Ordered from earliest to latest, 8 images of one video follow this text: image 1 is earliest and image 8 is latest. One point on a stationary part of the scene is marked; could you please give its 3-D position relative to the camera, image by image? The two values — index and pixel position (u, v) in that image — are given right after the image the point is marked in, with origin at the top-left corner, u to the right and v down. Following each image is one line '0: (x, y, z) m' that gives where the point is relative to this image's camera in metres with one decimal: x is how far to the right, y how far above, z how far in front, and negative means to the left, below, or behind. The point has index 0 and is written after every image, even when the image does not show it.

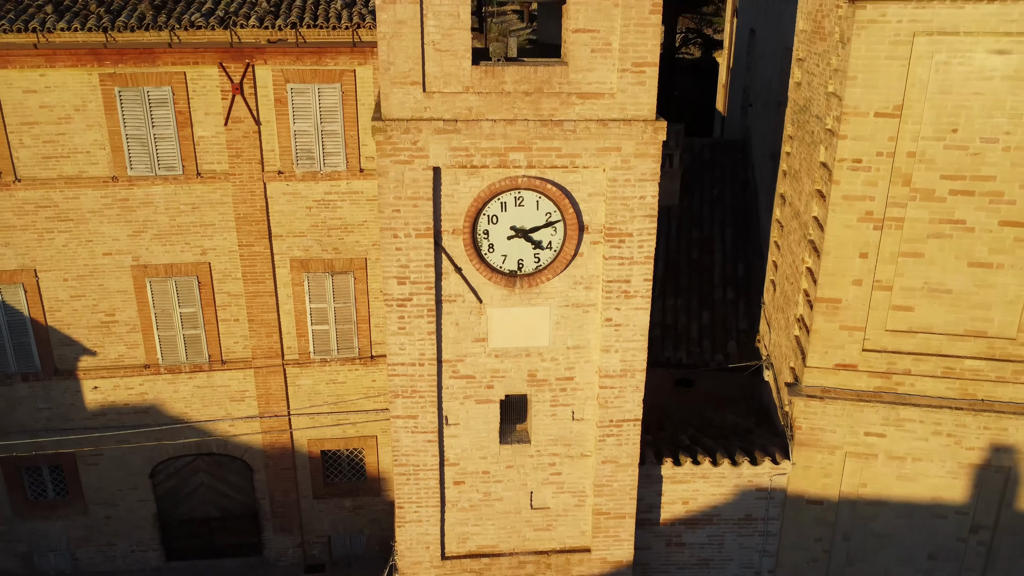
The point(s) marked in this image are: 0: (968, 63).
0: (+3.7, +1.8, +6.6) m
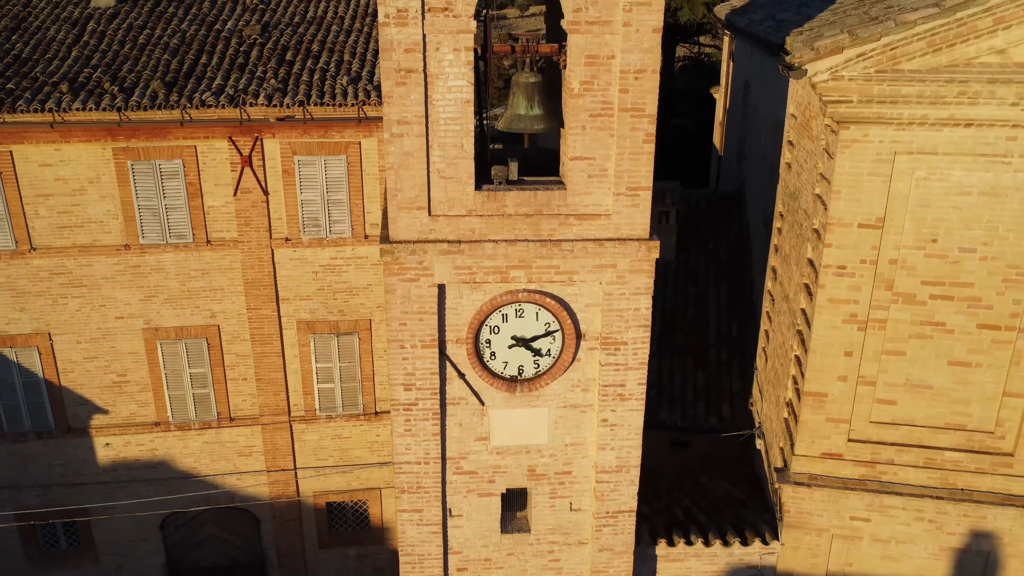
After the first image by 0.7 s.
0: (+3.7, +0.9, +7.0) m
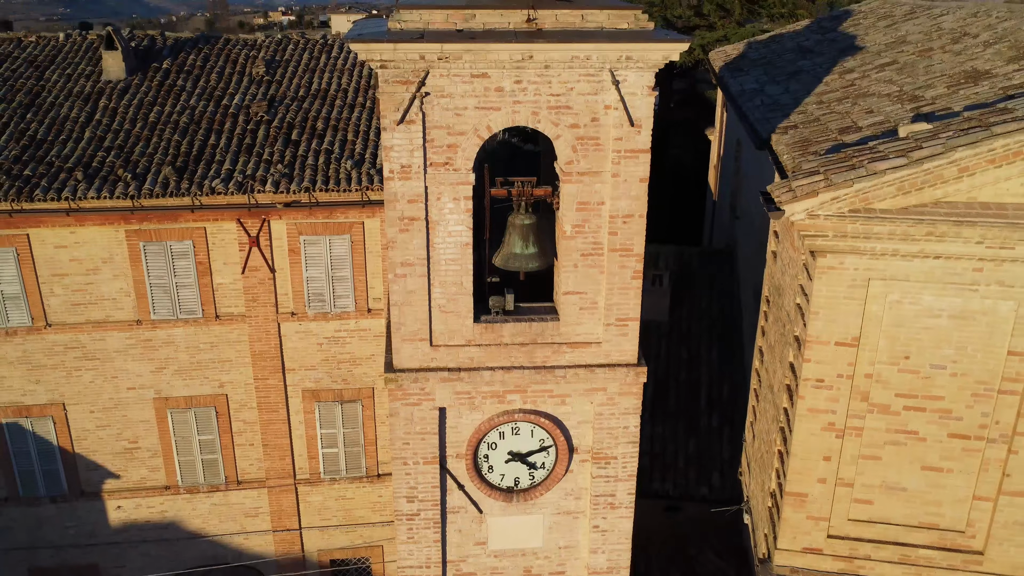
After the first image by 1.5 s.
0: (+3.6, -0.1, +7.4) m
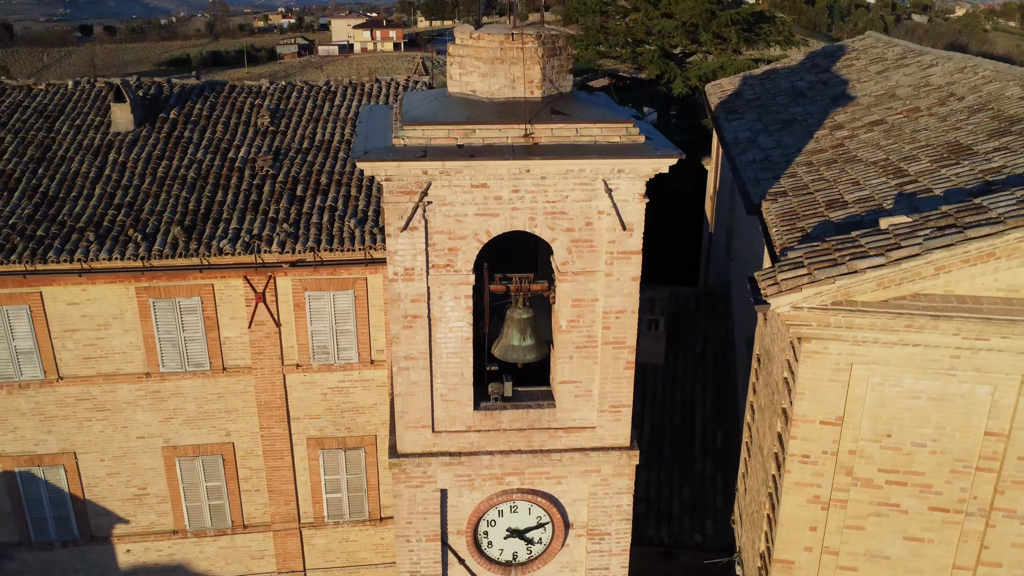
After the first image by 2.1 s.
0: (+3.6, -0.9, +7.7) m
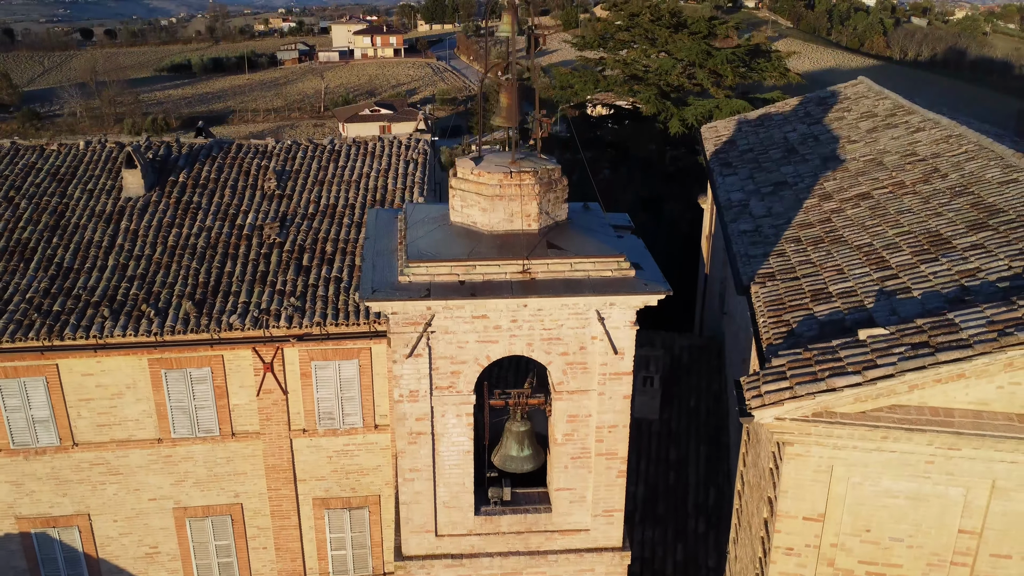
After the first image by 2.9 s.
0: (+3.6, -2.0, +8.2) m
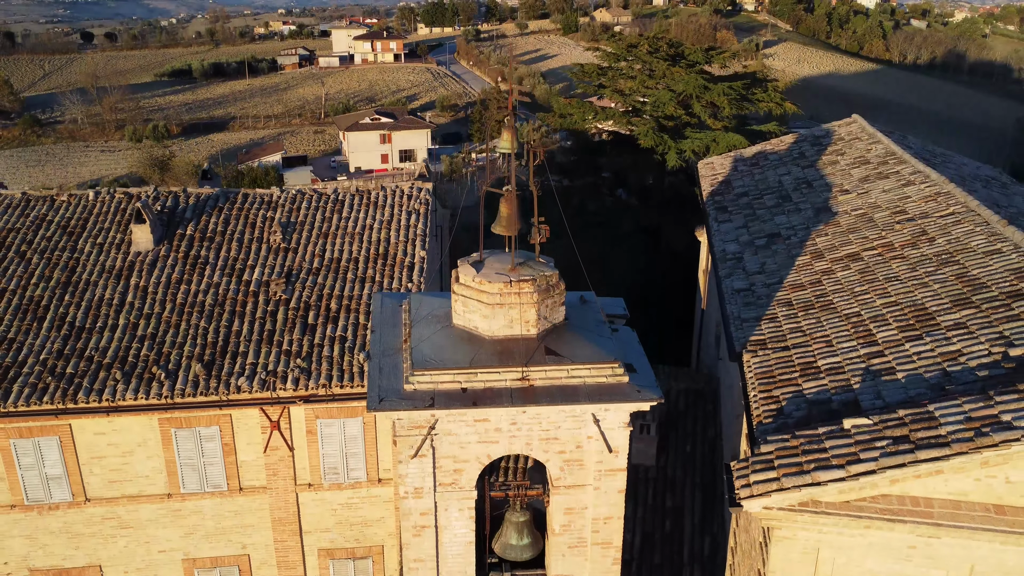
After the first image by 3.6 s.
0: (+3.6, -2.9, +8.5) m
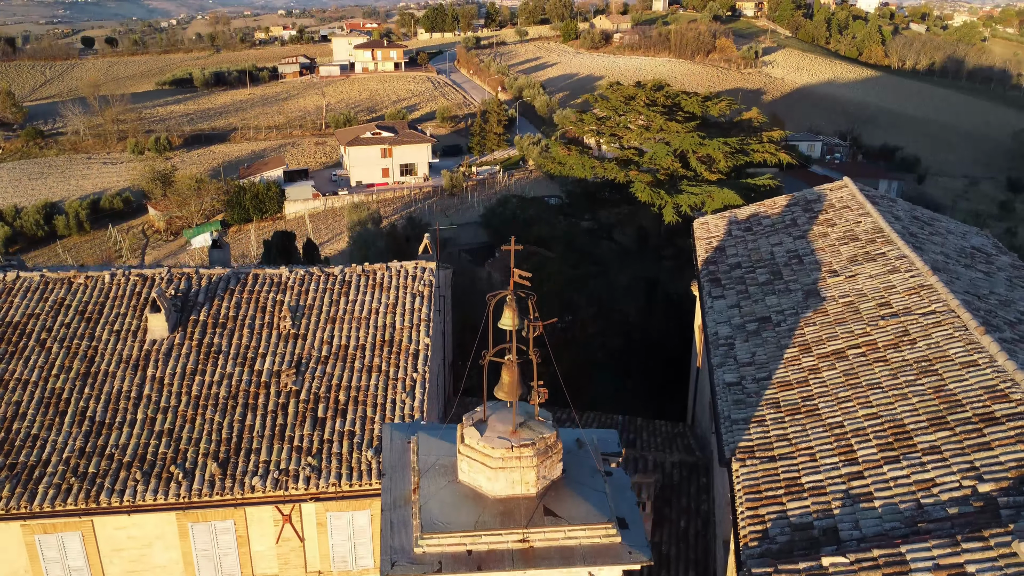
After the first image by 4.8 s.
0: (+3.6, -4.5, +9.2) m
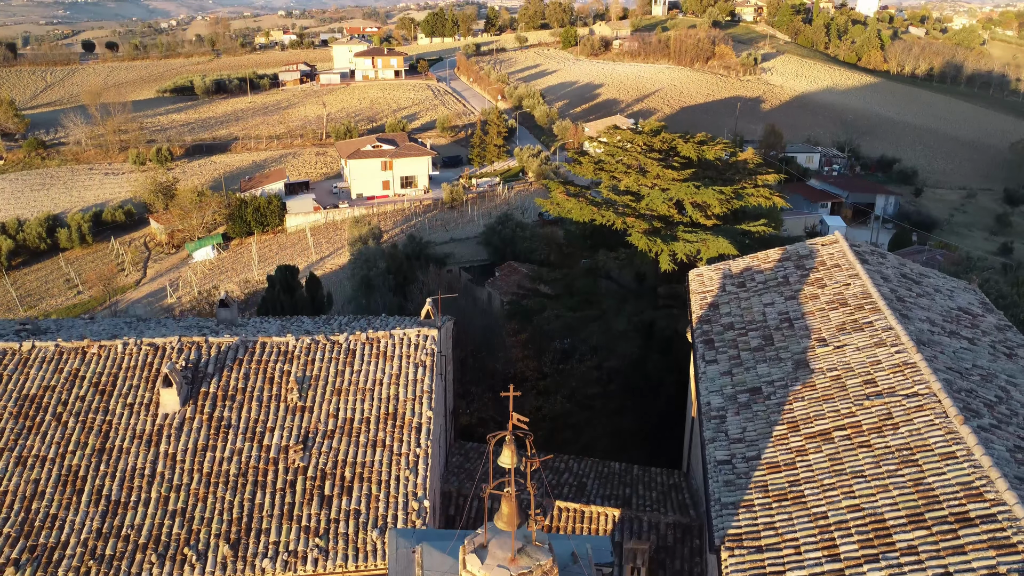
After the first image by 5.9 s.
0: (+3.6, -6.0, +9.7) m
